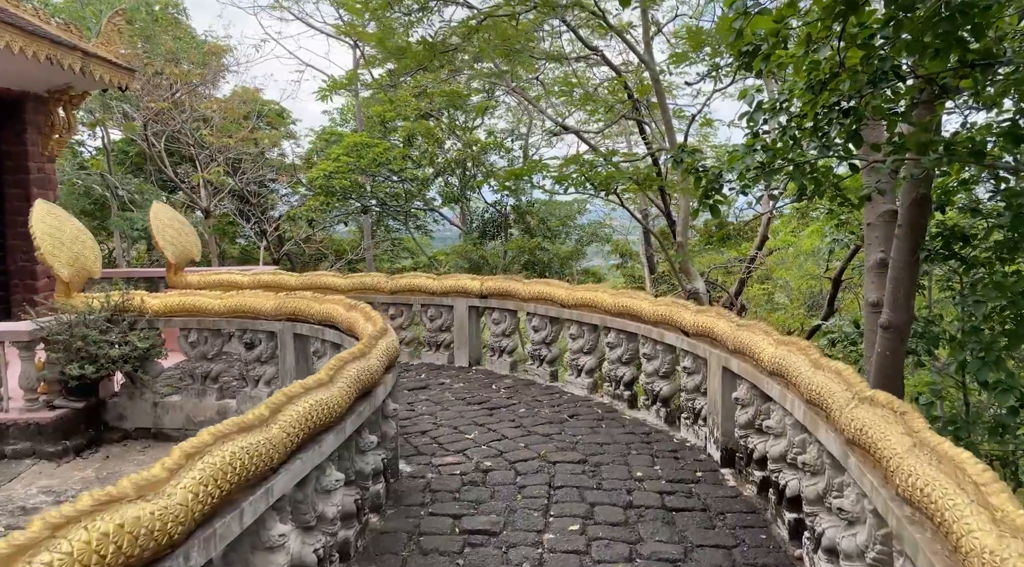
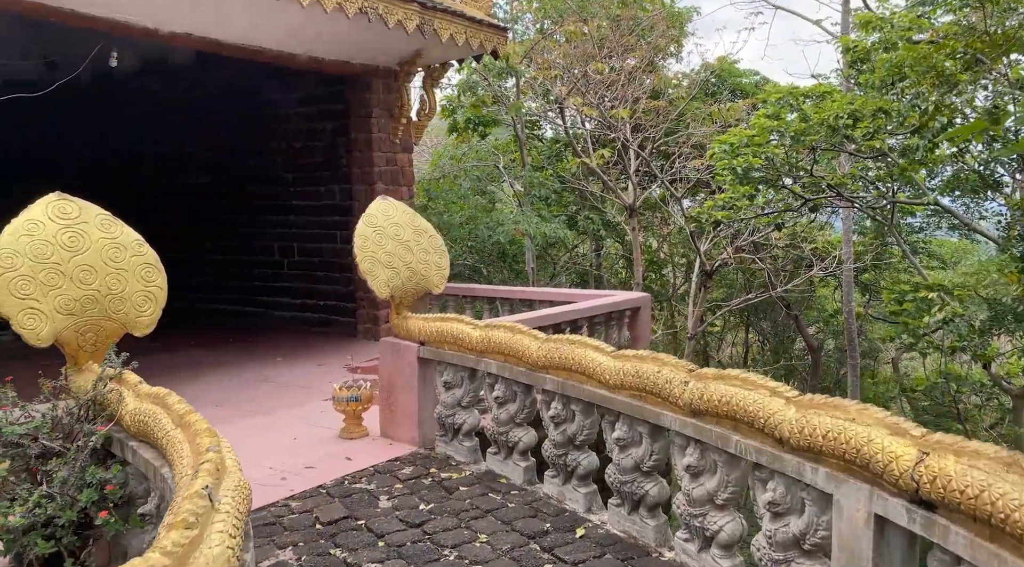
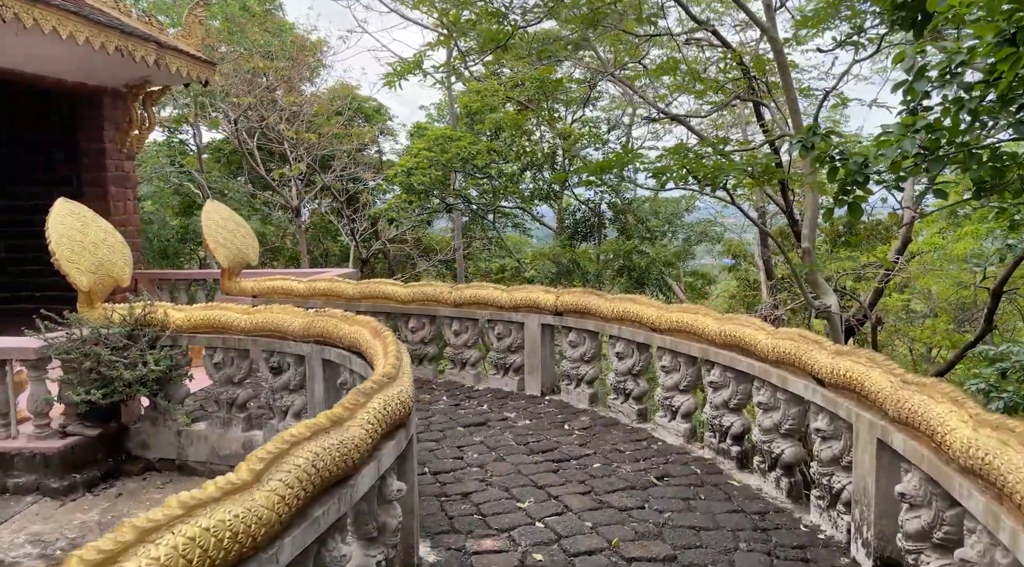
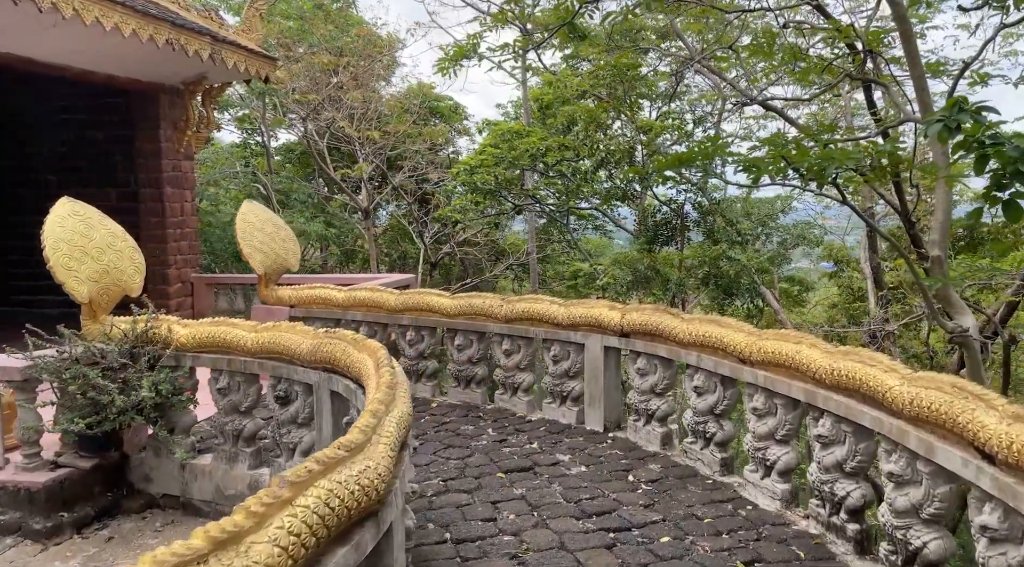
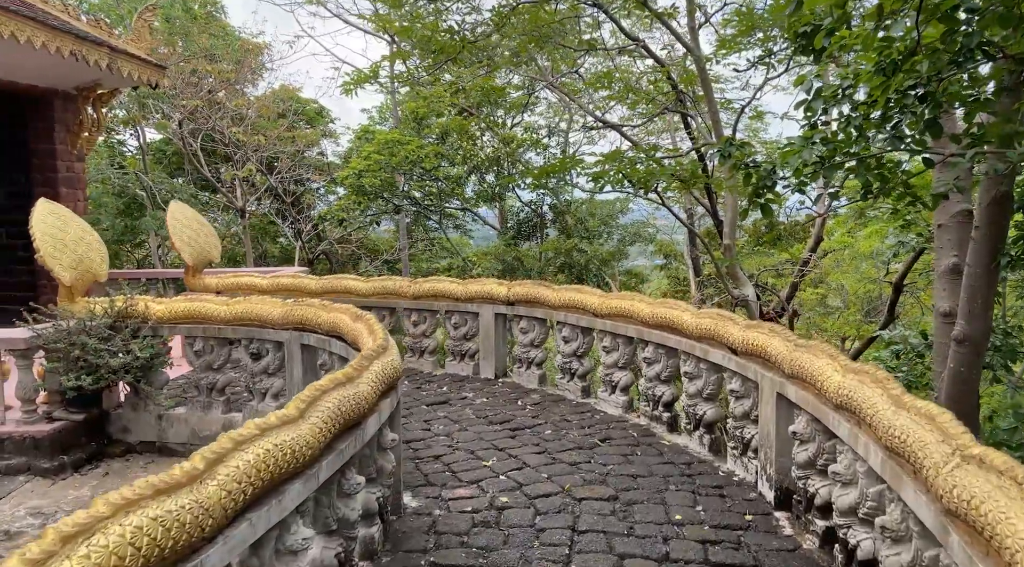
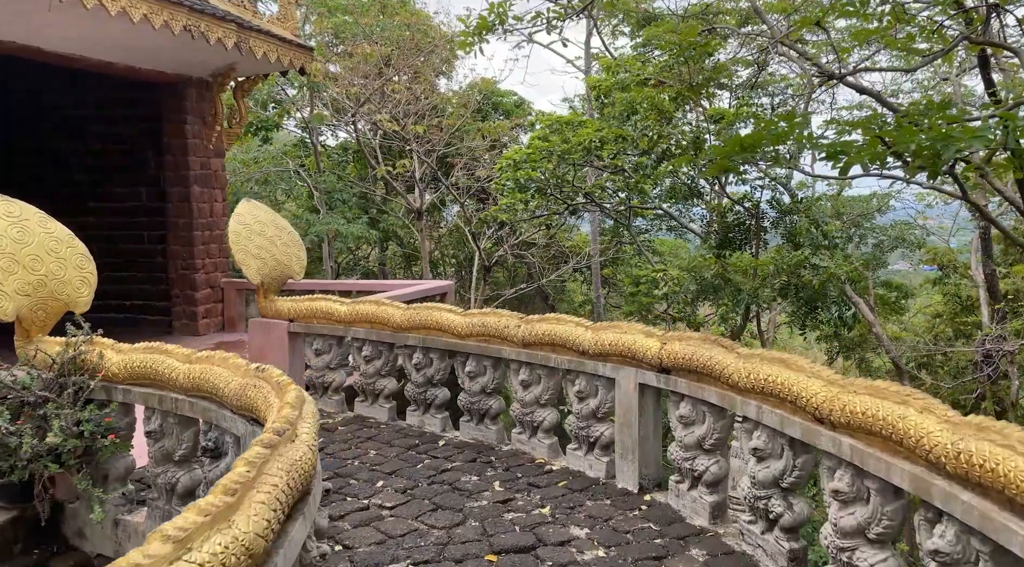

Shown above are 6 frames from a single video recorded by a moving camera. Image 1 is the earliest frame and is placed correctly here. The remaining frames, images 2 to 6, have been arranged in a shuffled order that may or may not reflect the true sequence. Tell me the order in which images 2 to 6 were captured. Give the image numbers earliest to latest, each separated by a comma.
5, 3, 4, 6, 2
